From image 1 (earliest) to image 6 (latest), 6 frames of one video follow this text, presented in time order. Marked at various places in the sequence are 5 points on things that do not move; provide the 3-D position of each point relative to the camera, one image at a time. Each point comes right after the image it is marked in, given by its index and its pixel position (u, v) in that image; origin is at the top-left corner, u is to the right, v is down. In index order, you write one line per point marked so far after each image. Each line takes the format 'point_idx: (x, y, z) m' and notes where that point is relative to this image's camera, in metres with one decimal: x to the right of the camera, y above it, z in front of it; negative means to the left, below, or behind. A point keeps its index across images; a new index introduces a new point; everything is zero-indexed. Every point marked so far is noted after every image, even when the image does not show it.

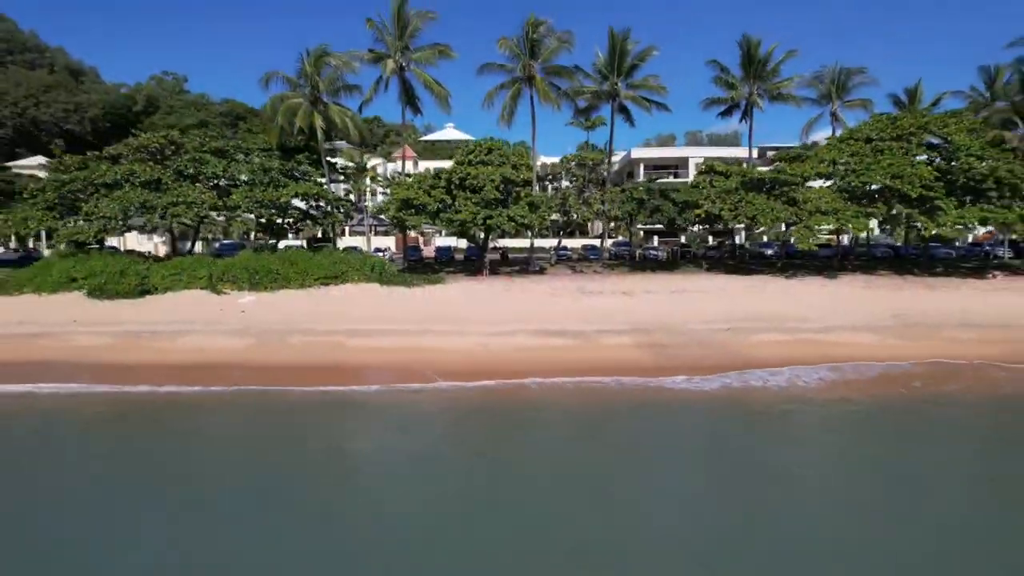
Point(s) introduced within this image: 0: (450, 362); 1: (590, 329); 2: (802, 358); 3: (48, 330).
0: (-1.8, -2.1, +17.1) m
1: (+2.7, -1.4, +20.1) m
2: (+8.3, -2.1, +17.0) m
3: (-15.4, -1.4, +19.6) m
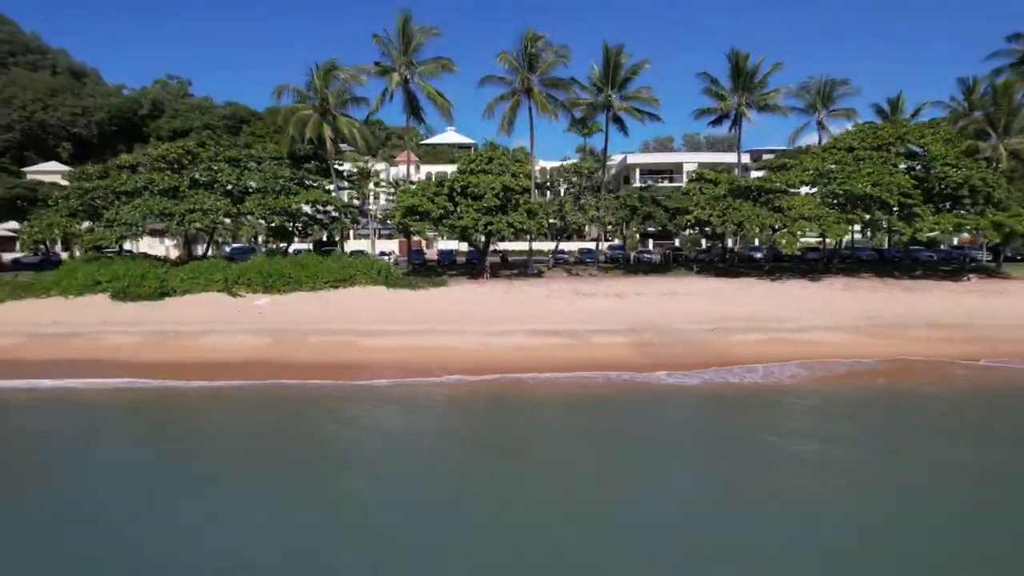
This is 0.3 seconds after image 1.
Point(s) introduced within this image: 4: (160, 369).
0: (-1.8, -2.2, +18.5) m
1: (+2.7, -1.5, +21.5) m
2: (+8.3, -2.2, +18.4) m
3: (-15.4, -1.5, +21.0) m
4: (-10.6, -2.5, +17.9) m
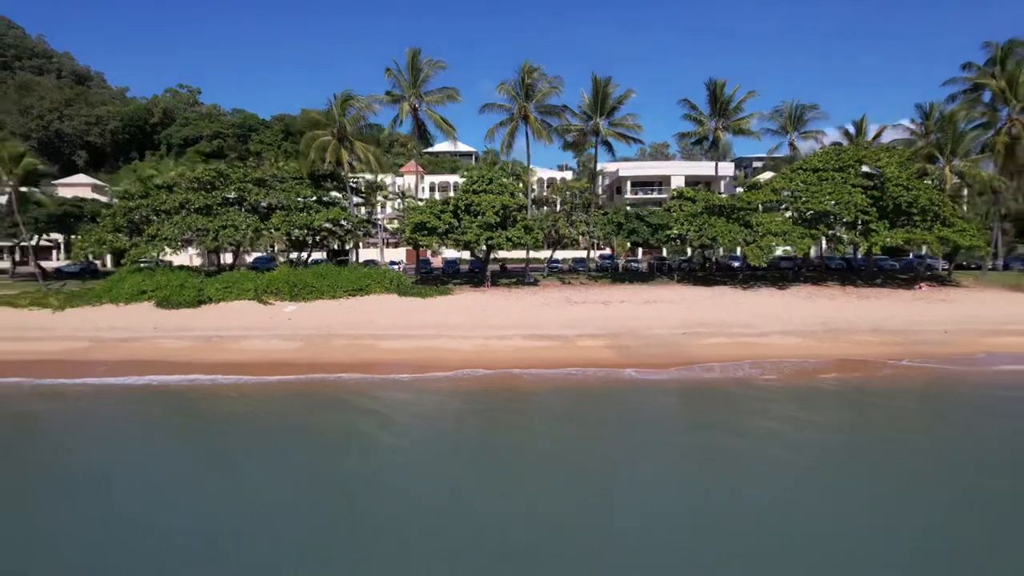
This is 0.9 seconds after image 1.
0: (-1.9, -2.6, +21.7) m
1: (+2.6, -1.9, +24.7) m
2: (+8.2, -2.6, +21.6) m
3: (-15.5, -1.9, +24.2) m
4: (-10.7, -2.9, +21.1) m
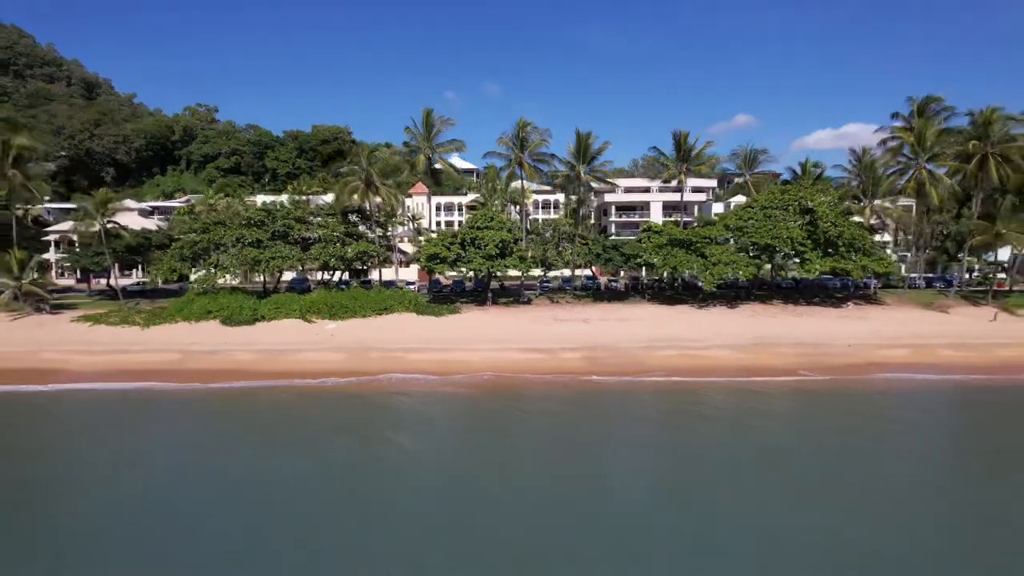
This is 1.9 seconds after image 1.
0: (-2.1, -3.8, +28.2) m
1: (+2.4, -3.1, +31.2) m
2: (+8.0, -3.8, +28.2) m
3: (-15.6, -3.2, +30.8) m
4: (-10.9, -4.1, +27.6) m
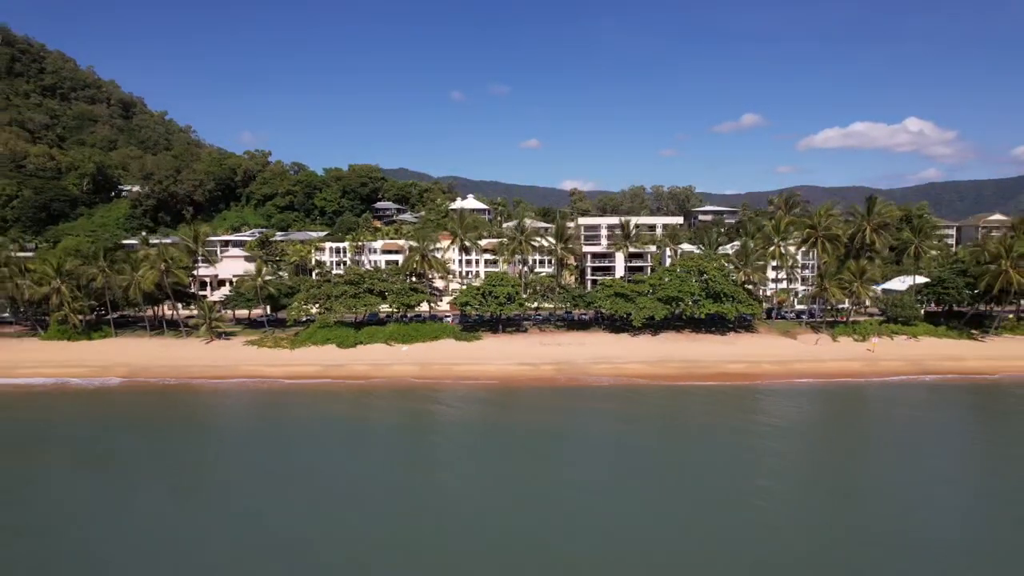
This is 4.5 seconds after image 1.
0: (-2.0, -7.3, +49.8) m
1: (+2.6, -6.6, +52.7) m
2: (+8.2, -7.3, +49.6) m
3: (-15.5, -6.7, +52.5) m
4: (-10.8, -7.6, +49.3) m
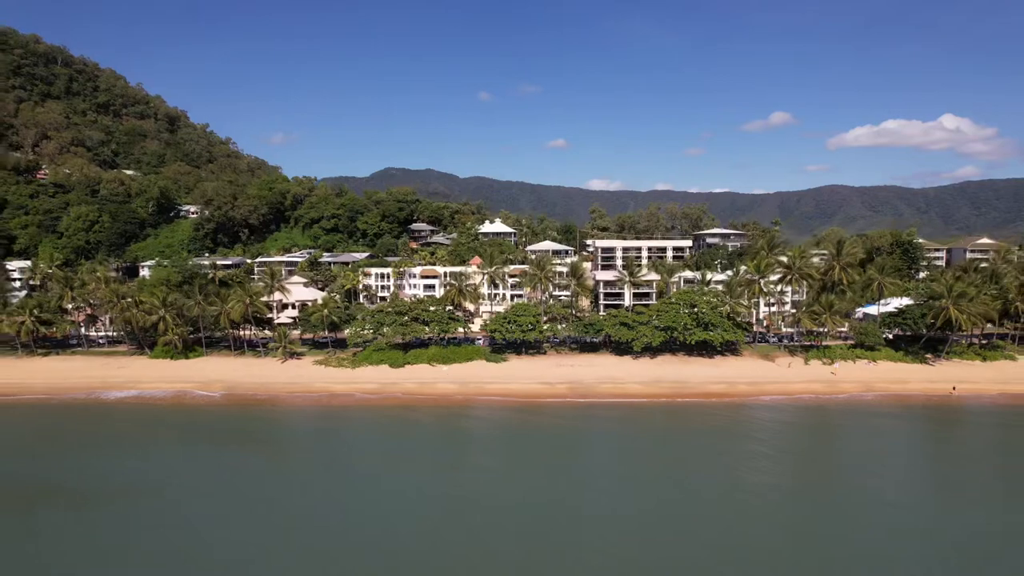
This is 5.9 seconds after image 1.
0: (+0.1, -10.9, +61.5) m
1: (+4.8, -10.1, +64.2) m
2: (+10.3, -10.9, +60.9) m
3: (-13.2, -10.2, +64.8) m
4: (-8.7, -11.1, +61.4) m
